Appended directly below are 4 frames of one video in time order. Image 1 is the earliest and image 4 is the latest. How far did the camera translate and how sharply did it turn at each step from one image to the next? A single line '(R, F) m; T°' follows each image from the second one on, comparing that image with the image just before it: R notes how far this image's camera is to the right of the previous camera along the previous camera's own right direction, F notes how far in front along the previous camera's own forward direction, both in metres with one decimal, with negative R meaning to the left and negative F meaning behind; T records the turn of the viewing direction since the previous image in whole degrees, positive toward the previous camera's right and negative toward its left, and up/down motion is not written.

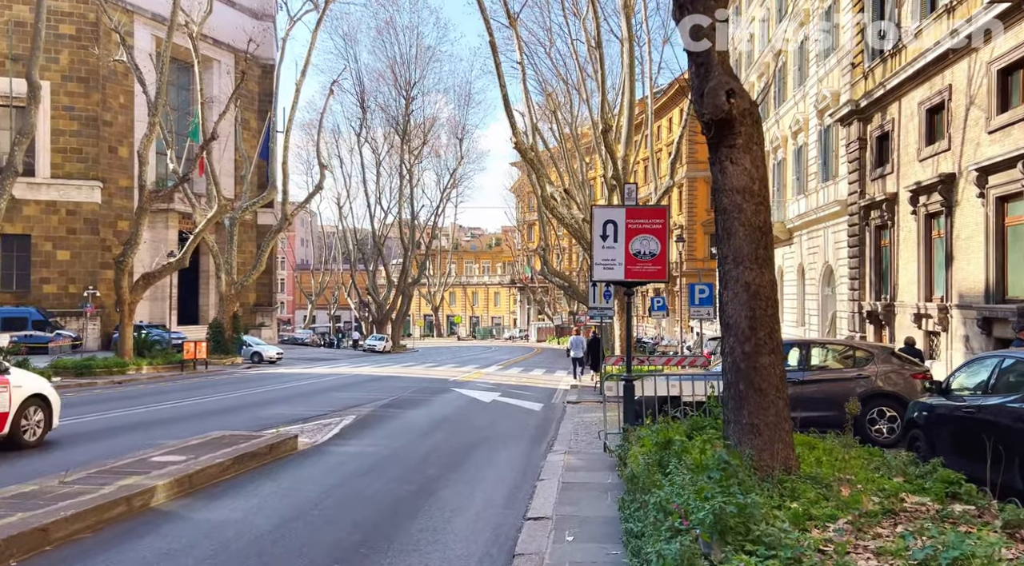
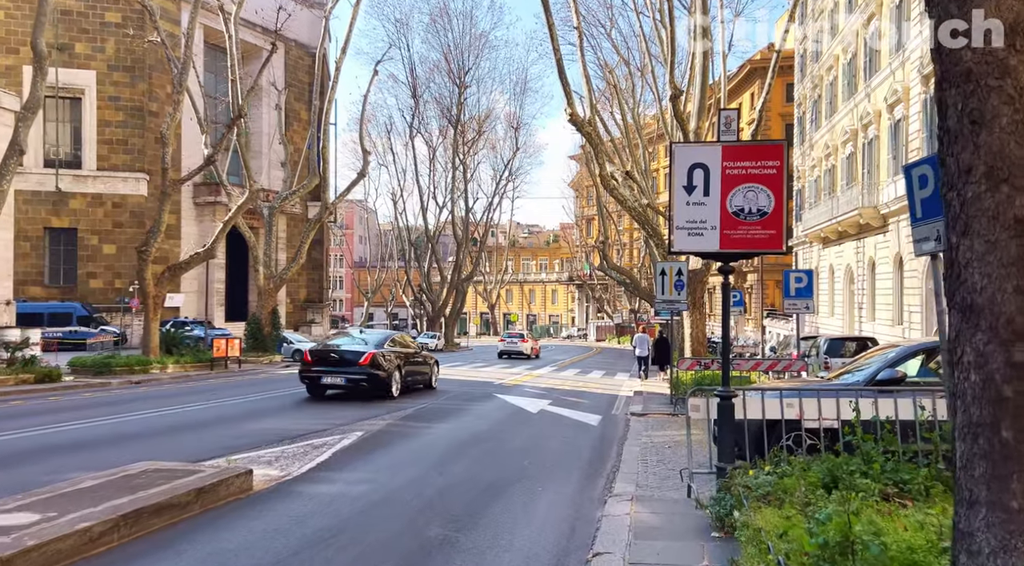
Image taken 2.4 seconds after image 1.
(+0.1, +2.8) m; -4°
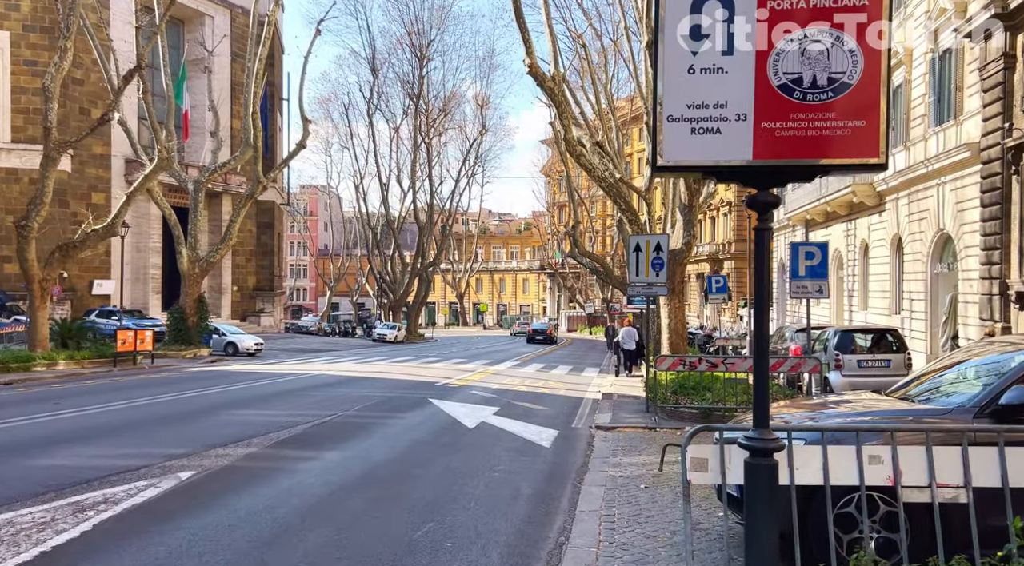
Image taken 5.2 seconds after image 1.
(+0.5, +3.3) m; +2°
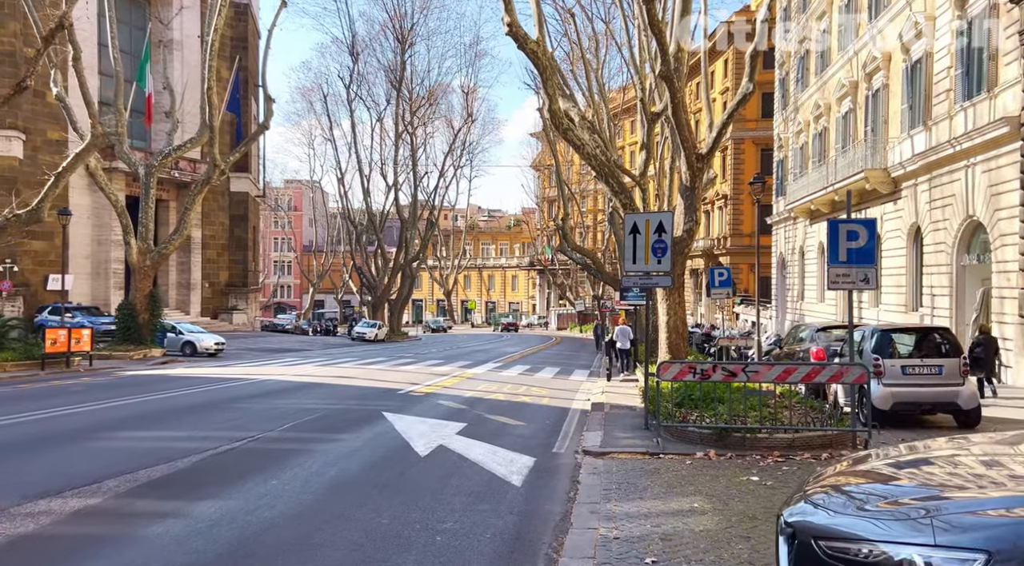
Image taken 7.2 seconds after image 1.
(+0.3, +2.4) m; +1°
